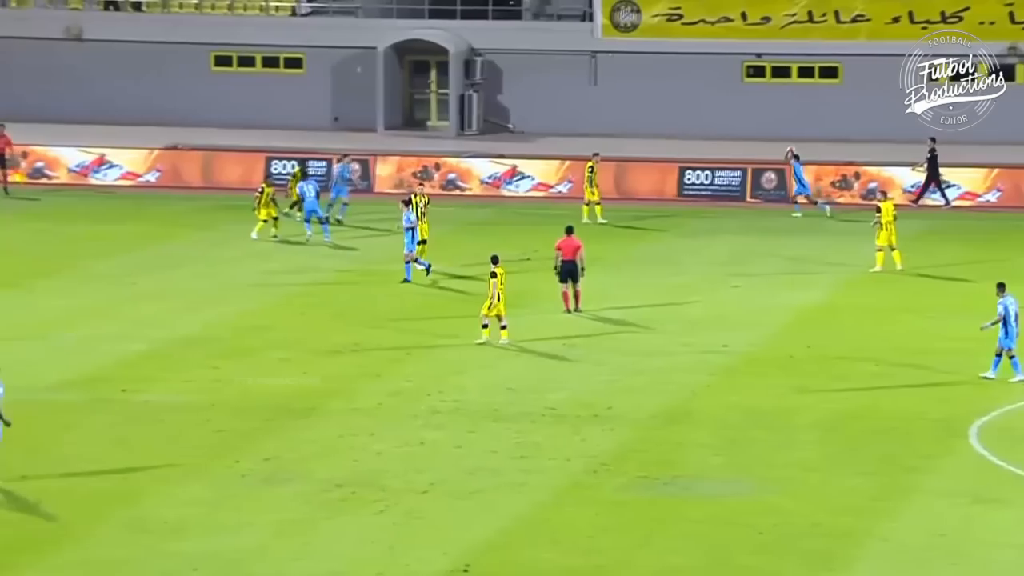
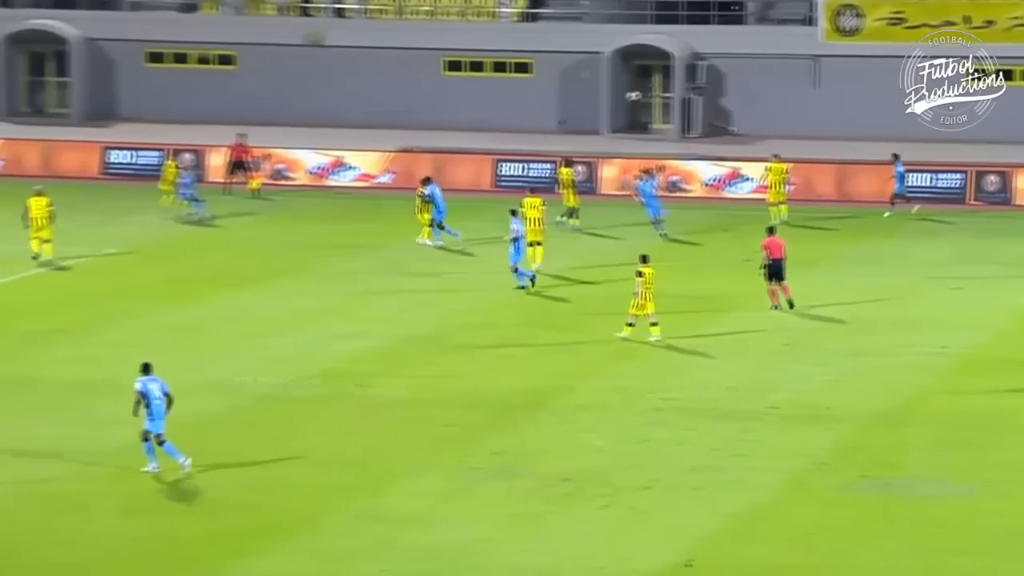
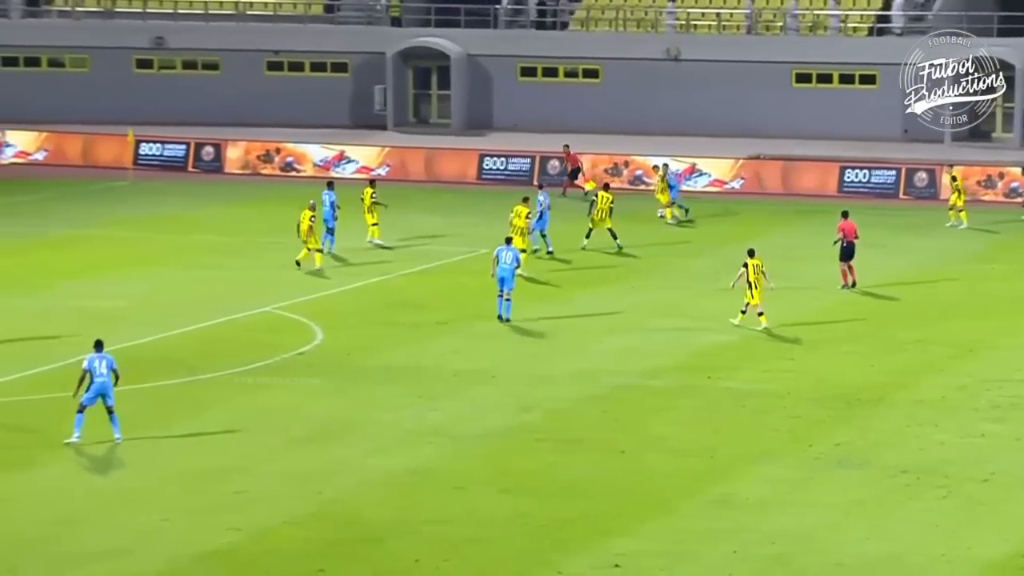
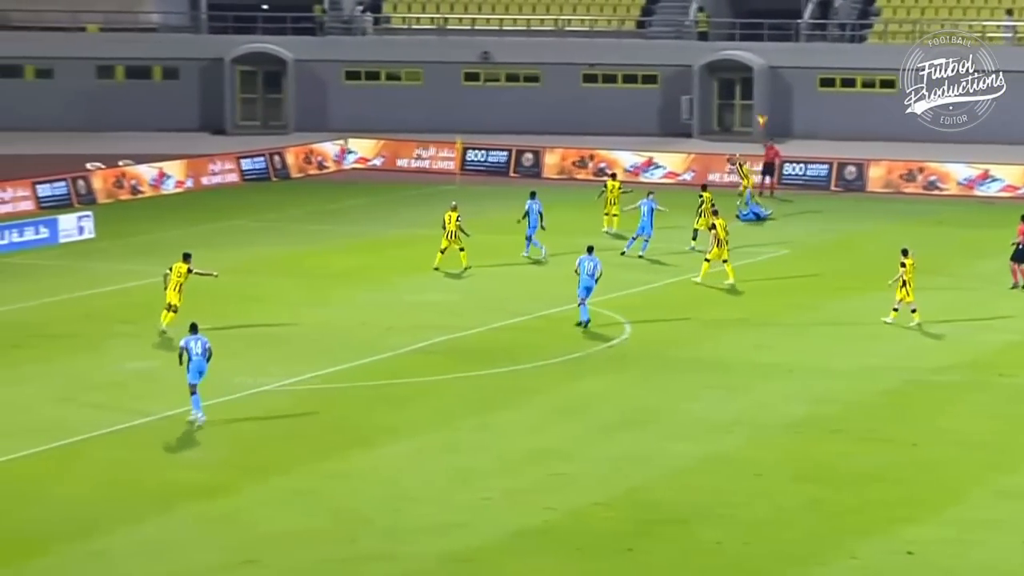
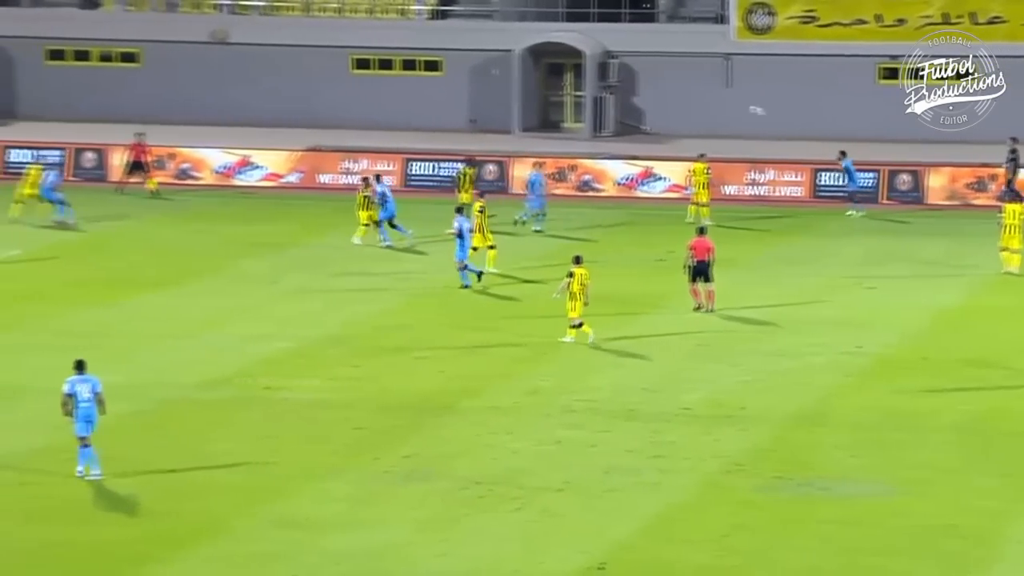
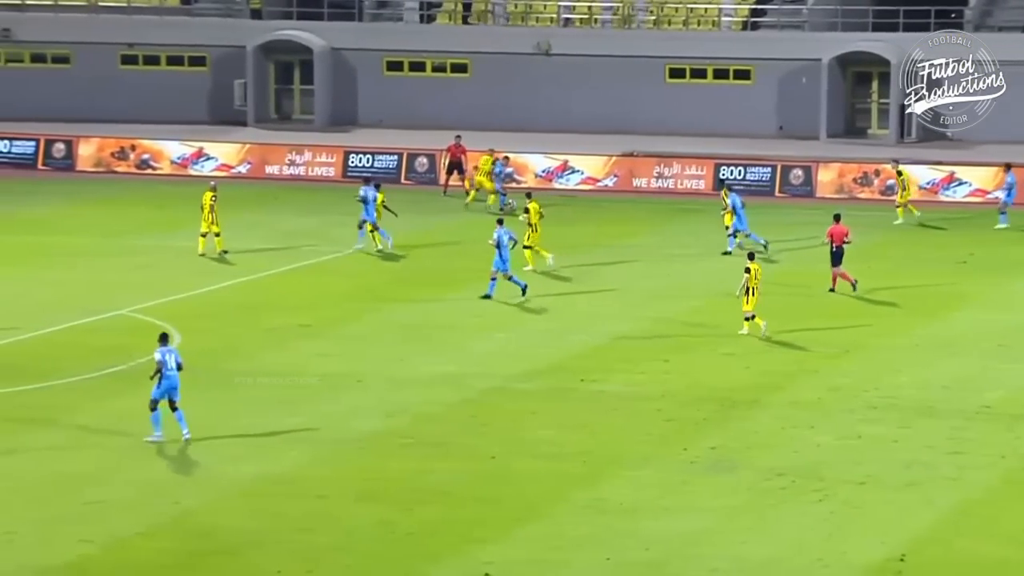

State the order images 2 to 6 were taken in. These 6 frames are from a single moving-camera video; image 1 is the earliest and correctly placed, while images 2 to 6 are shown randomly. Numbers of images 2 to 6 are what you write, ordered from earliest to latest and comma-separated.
5, 2, 6, 3, 4
